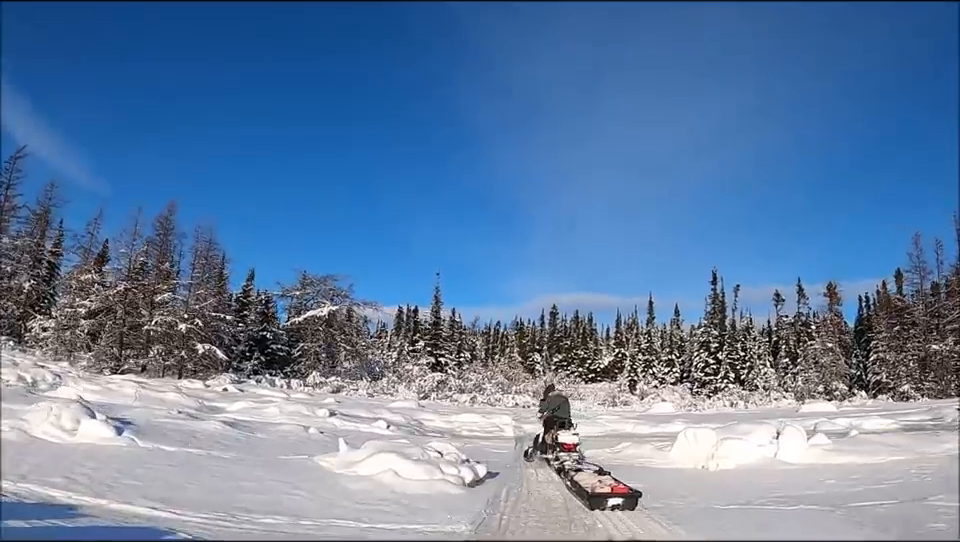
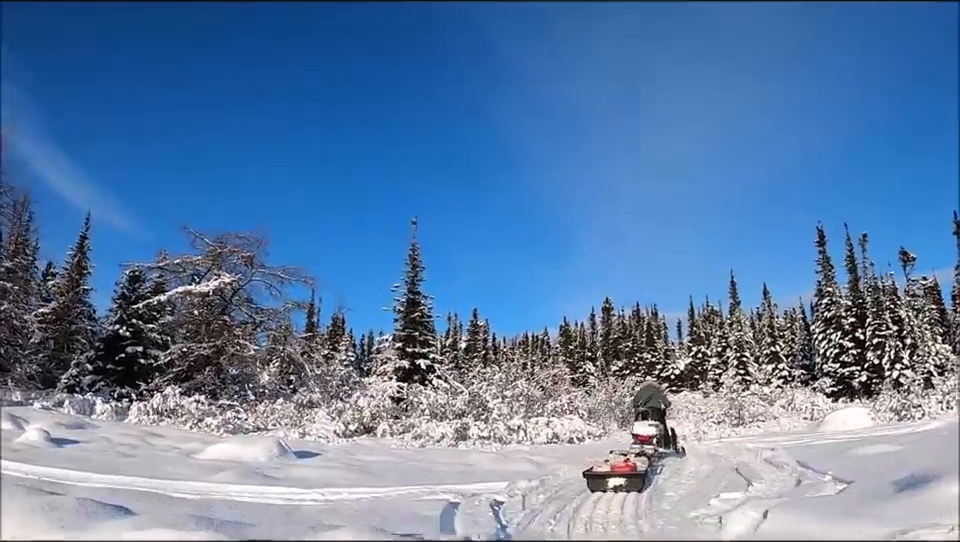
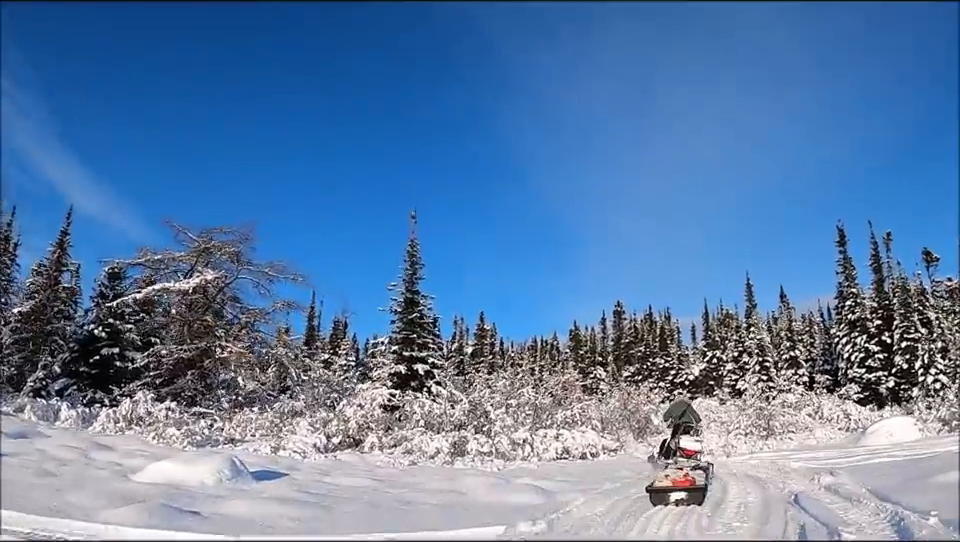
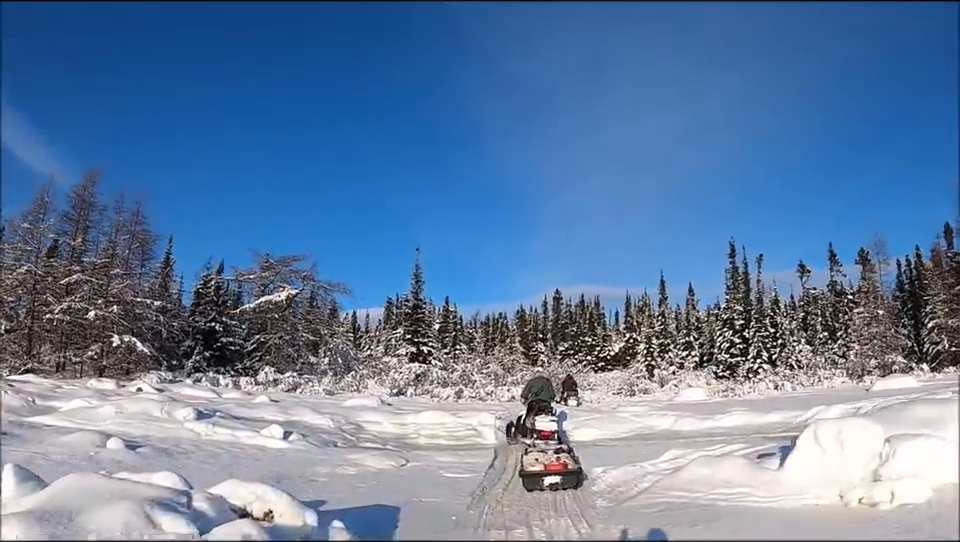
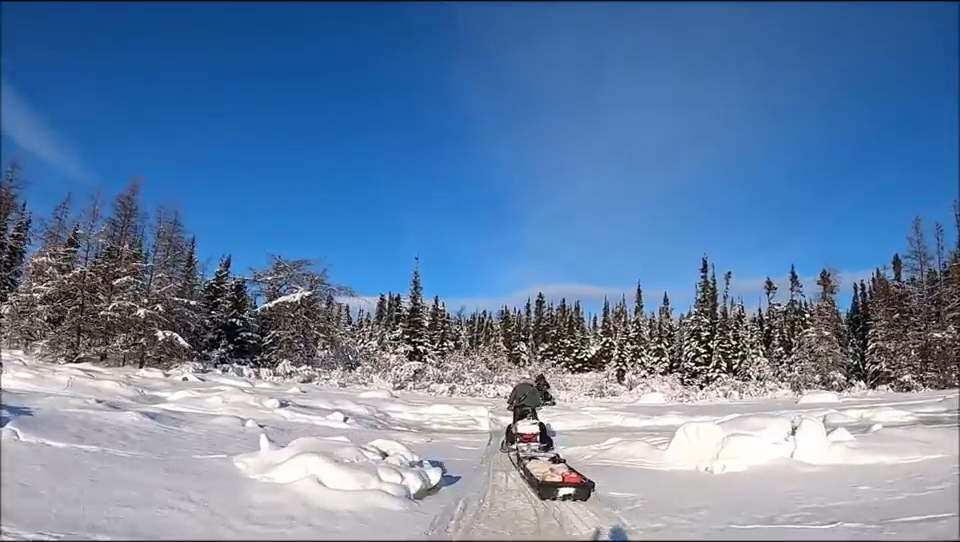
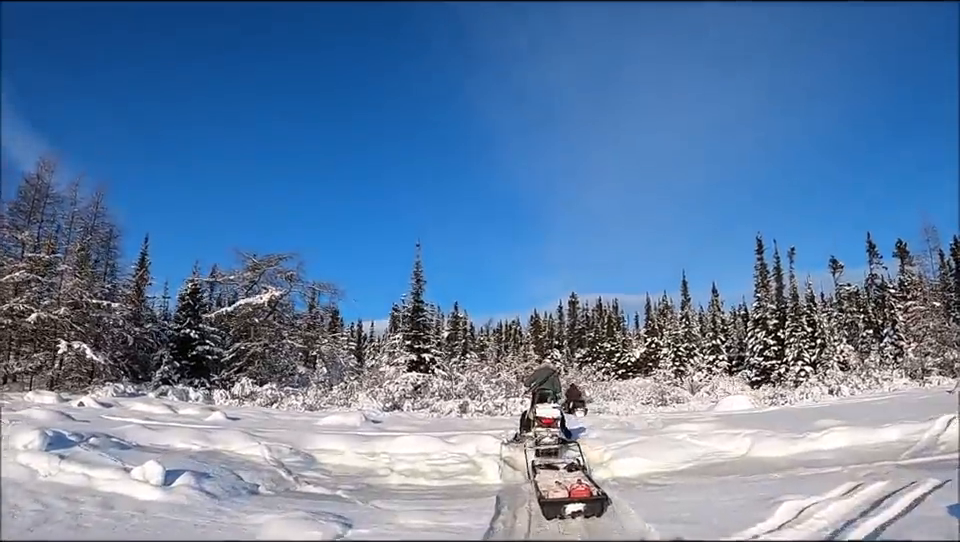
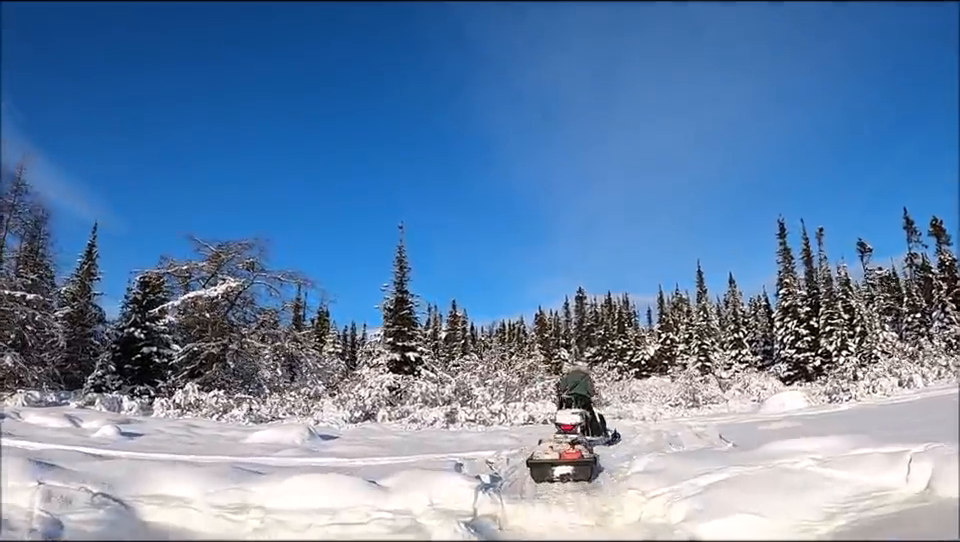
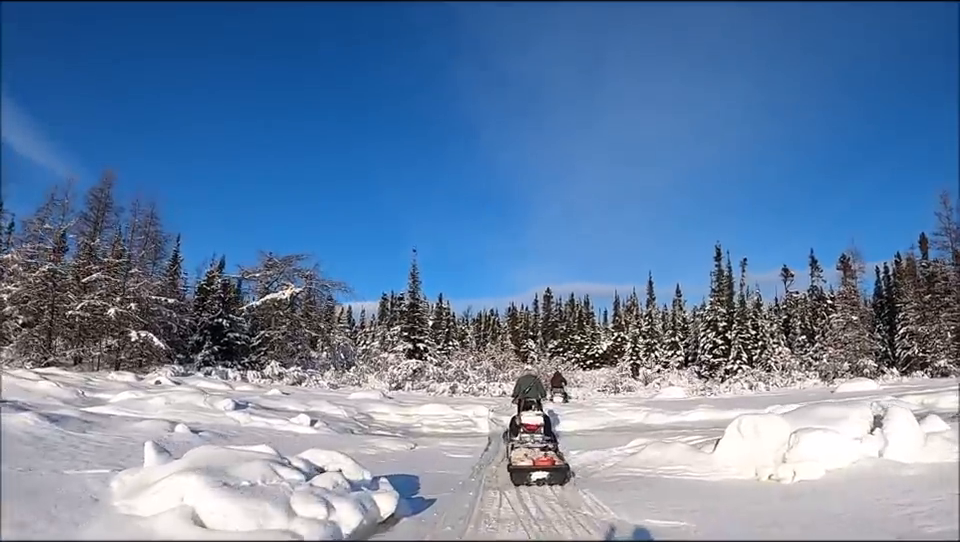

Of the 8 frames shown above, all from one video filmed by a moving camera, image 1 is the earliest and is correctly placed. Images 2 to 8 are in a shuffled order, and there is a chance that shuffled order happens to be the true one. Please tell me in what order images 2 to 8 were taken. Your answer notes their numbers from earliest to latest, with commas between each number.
5, 8, 4, 6, 7, 2, 3
